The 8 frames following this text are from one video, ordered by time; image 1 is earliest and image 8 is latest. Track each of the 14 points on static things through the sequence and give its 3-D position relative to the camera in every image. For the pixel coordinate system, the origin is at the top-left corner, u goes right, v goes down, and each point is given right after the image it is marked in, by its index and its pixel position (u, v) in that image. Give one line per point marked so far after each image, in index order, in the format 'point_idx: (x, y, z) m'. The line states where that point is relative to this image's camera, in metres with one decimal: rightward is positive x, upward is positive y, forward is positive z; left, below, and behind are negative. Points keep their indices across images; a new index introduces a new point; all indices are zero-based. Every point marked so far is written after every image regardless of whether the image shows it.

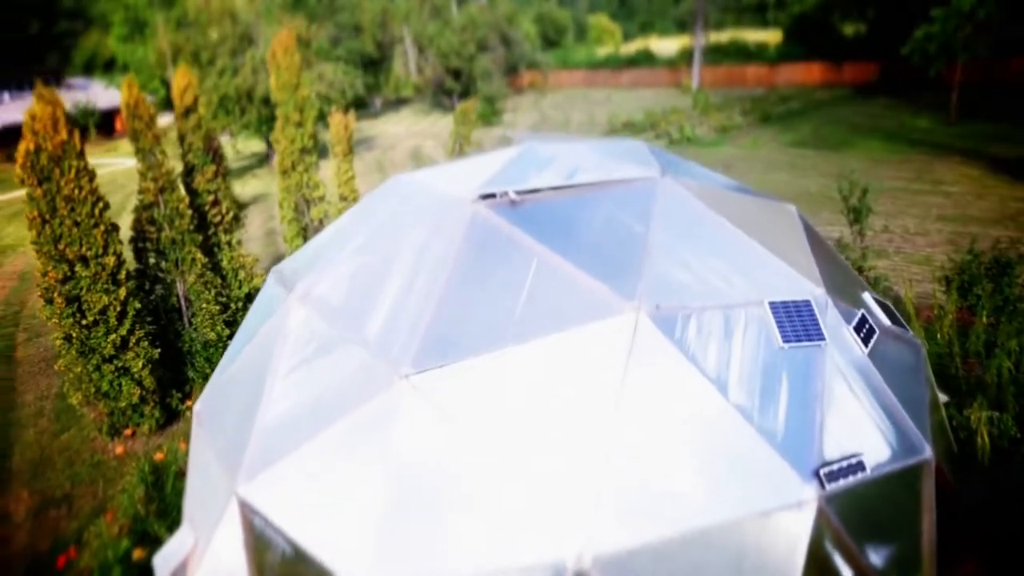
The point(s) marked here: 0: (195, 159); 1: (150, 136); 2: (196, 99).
0: (-2.8, +1.1, +6.5) m
1: (-2.9, +1.2, +6.0) m
2: (-2.8, +1.7, +6.5) m
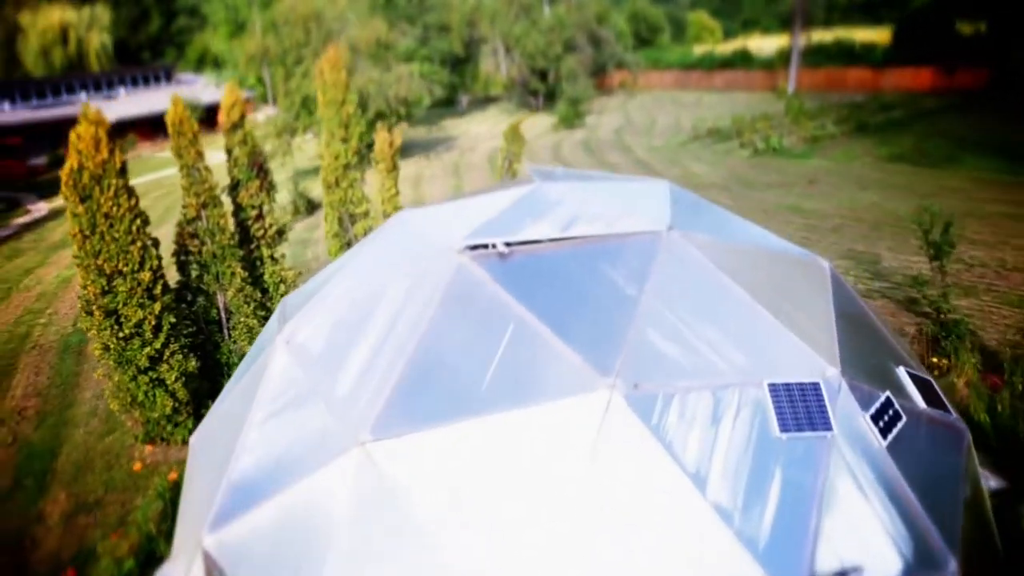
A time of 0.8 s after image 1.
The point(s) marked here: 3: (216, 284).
0: (-2.5, +1.0, +6.6) m
1: (-2.6, +1.1, +6.1) m
2: (-2.4, +1.6, +6.6) m
3: (-2.6, 0.0, +6.5) m
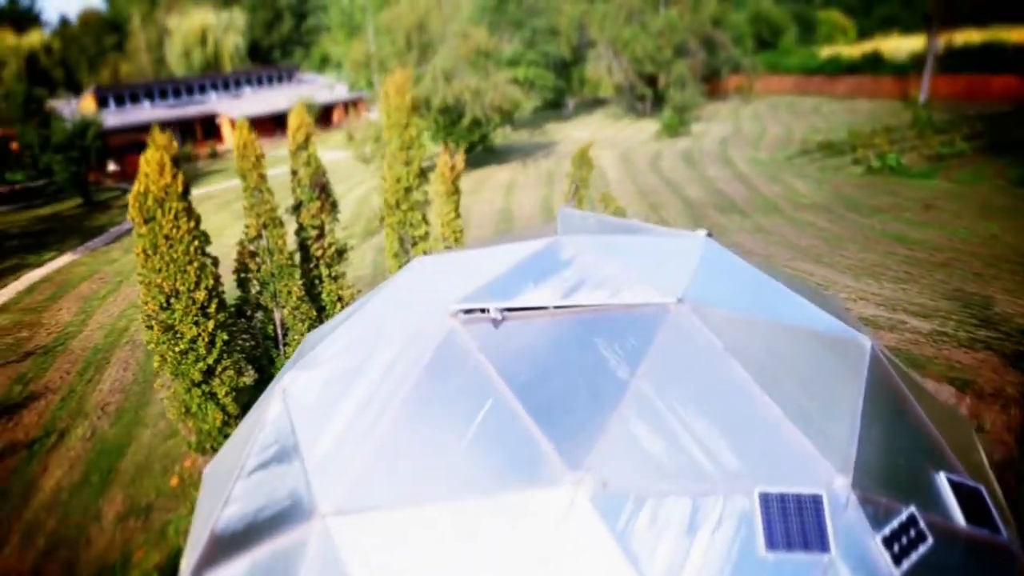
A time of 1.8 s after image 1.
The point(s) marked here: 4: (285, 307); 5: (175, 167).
0: (-1.9, +0.8, +6.8) m
1: (-2.2, +1.0, +6.3) m
2: (-1.9, +1.4, +6.7) m
3: (-2.2, -0.1, +6.7) m
4: (-2.1, -0.2, +6.7) m
5: (-2.6, +0.9, +5.7) m
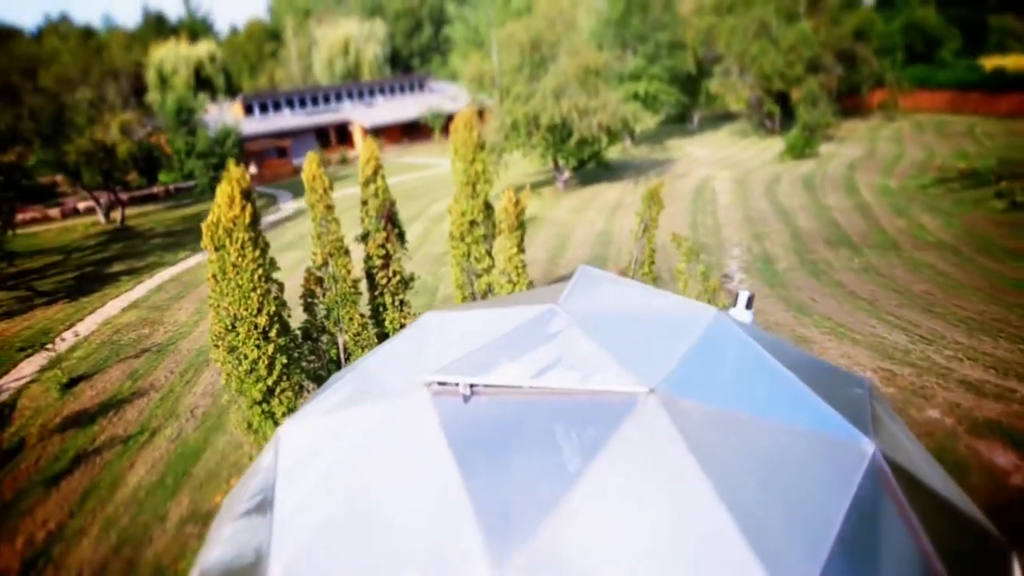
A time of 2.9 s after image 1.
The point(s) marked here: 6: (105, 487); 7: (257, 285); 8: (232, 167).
0: (-1.4, +0.6, +7.0) m
1: (-1.7, +0.7, +6.6) m
2: (-1.3, +1.1, +6.9) m
3: (-1.7, -0.4, +7.0) m
4: (-1.6, -0.4, +7.0) m
5: (-2.2, +0.7, +6.1) m
6: (-3.9, -1.9, +7.0) m
7: (-2.1, 0.0, +6.2) m
8: (-2.2, +1.0, +5.9) m
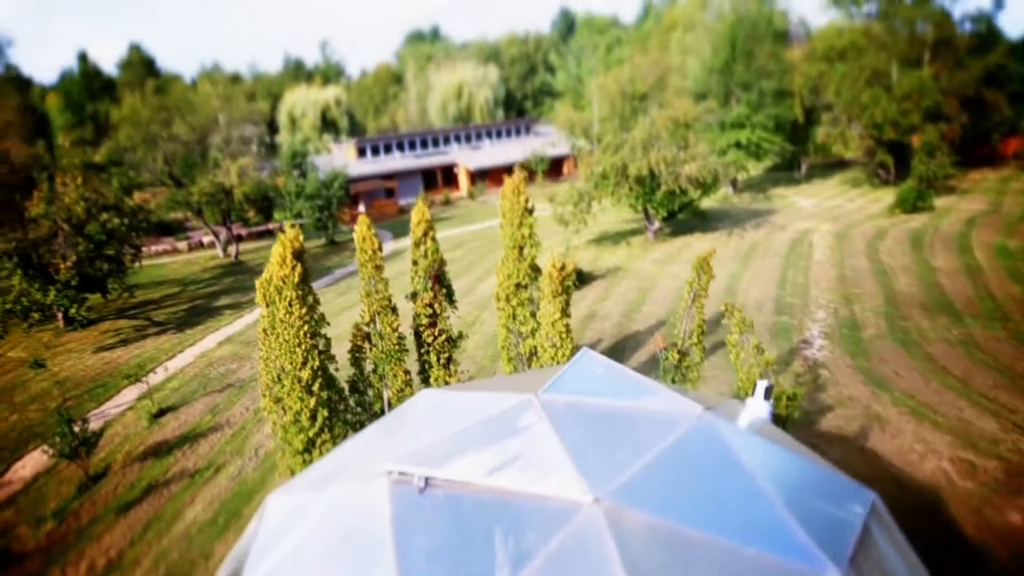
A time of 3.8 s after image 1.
0: (-0.9, 0.0, +7.3) m
1: (-1.3, +0.2, +6.9) m
2: (-0.8, +0.6, +7.2) m
3: (-1.3, -0.9, +7.2) m
4: (-1.2, -1.0, +7.2) m
5: (-1.9, +0.2, +6.5) m
6: (-3.5, -2.4, +7.5) m
7: (-1.9, -0.5, +6.5) m
8: (-1.9, +0.5, +6.3) m
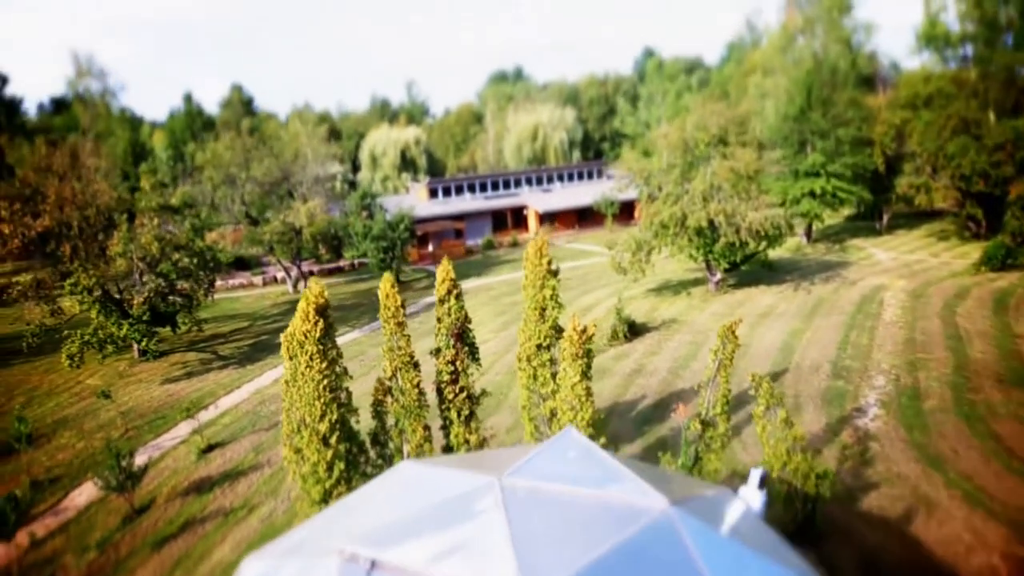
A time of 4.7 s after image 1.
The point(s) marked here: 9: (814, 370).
0: (-0.7, -0.6, +7.4) m
1: (-1.1, -0.3, +7.0) m
2: (-0.6, 0.0, +7.3) m
3: (-1.1, -1.5, +7.3) m
4: (-1.0, -1.5, +7.3) m
5: (-1.7, -0.3, +6.7) m
6: (-3.4, -2.9, +7.7) m
7: (-1.7, -1.0, +6.7) m
8: (-1.8, 0.0, +6.6) m
9: (+4.8, -1.3, +11.7) m
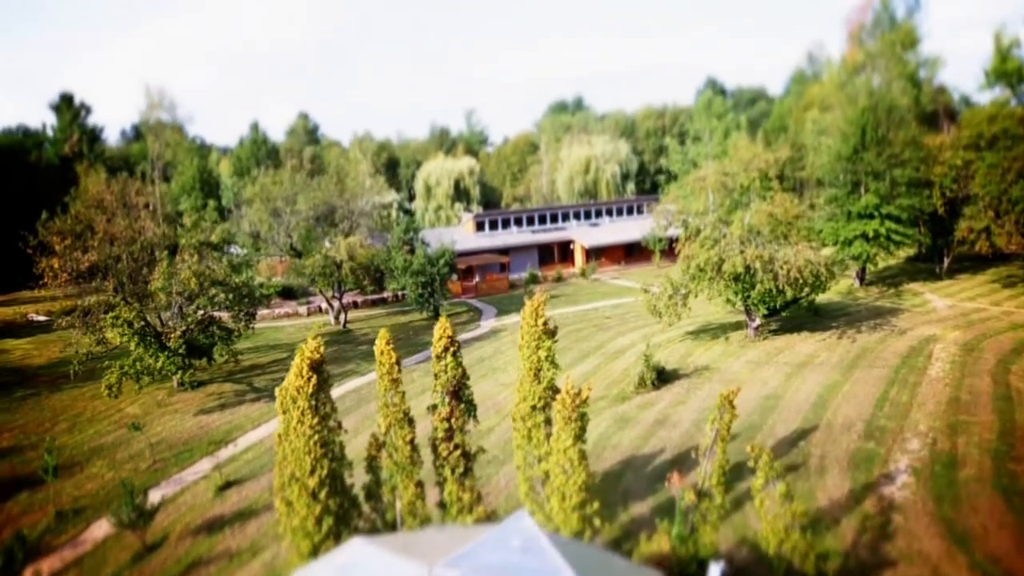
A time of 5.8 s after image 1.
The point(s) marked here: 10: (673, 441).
0: (-0.7, -1.1, +7.4) m
1: (-1.2, -0.9, +7.1) m
2: (-0.6, -0.6, +7.3) m
3: (-1.2, -2.0, +7.3) m
4: (-1.1, -2.1, +7.3) m
5: (-1.8, -0.8, +6.8) m
6: (-3.4, -3.4, +7.9) m
7: (-1.8, -1.5, +6.7) m
8: (-1.9, -0.5, +6.7) m
9: (+5.1, -2.2, +11.2) m
10: (+2.5, -2.4, +11.2) m
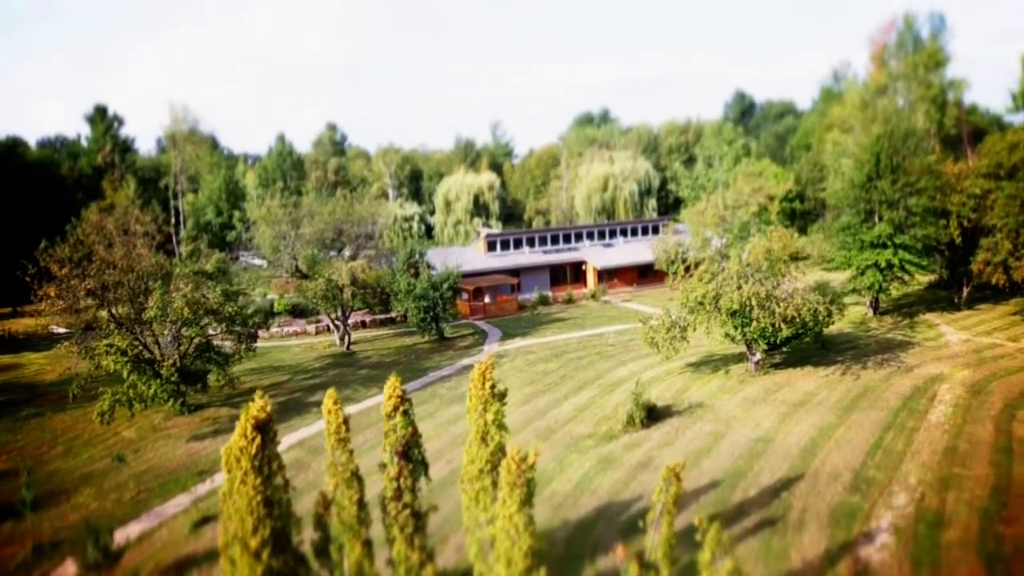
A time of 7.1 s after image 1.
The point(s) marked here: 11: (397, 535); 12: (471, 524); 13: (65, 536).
0: (-1.2, -1.7, +7.3) m
1: (-1.7, -1.4, +7.0) m
2: (-1.1, -1.1, +7.3) m
3: (-1.7, -2.6, +7.3) m
4: (-1.6, -2.7, +7.3) m
5: (-2.3, -1.3, +6.8) m
6: (-3.9, -3.9, +7.9) m
7: (-2.4, -2.0, +6.7) m
8: (-2.4, -1.0, +6.7) m
9: (+4.7, -2.9, +10.9) m
10: (+2.1, -3.0, +11.0) m
11: (-1.1, -2.5, +7.3) m
12: (-0.4, -2.3, +7.2) m
13: (-6.0, -3.3, +9.7) m
